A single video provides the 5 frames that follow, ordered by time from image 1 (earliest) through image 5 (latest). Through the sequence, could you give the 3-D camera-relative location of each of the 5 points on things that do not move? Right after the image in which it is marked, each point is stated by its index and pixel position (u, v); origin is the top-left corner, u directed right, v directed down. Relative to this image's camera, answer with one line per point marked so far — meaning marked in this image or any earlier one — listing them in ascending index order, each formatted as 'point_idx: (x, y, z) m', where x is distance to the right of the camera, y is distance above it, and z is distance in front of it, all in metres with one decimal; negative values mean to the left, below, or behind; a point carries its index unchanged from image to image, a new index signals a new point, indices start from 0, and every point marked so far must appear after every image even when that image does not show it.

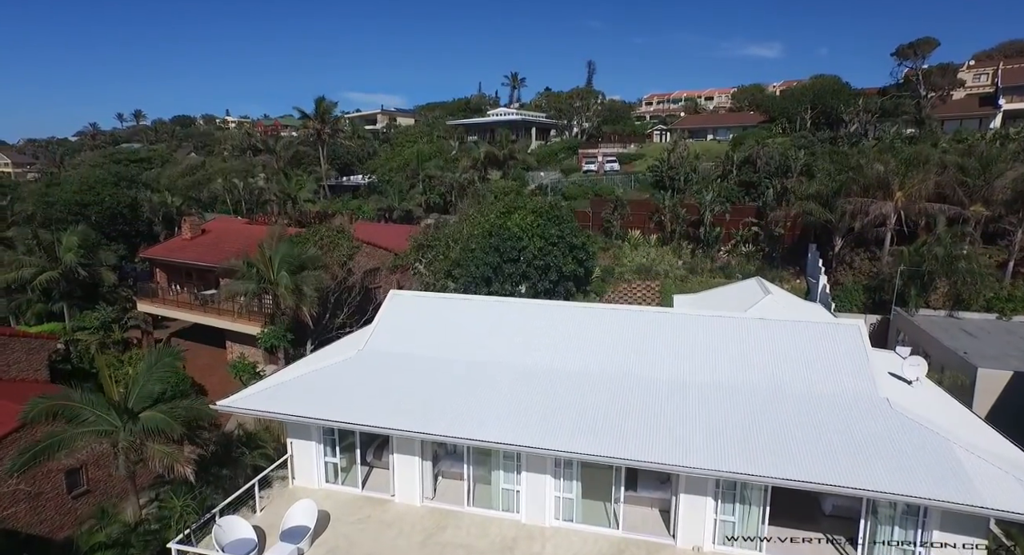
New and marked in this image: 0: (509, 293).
0: (0.0, -0.5, +17.8) m
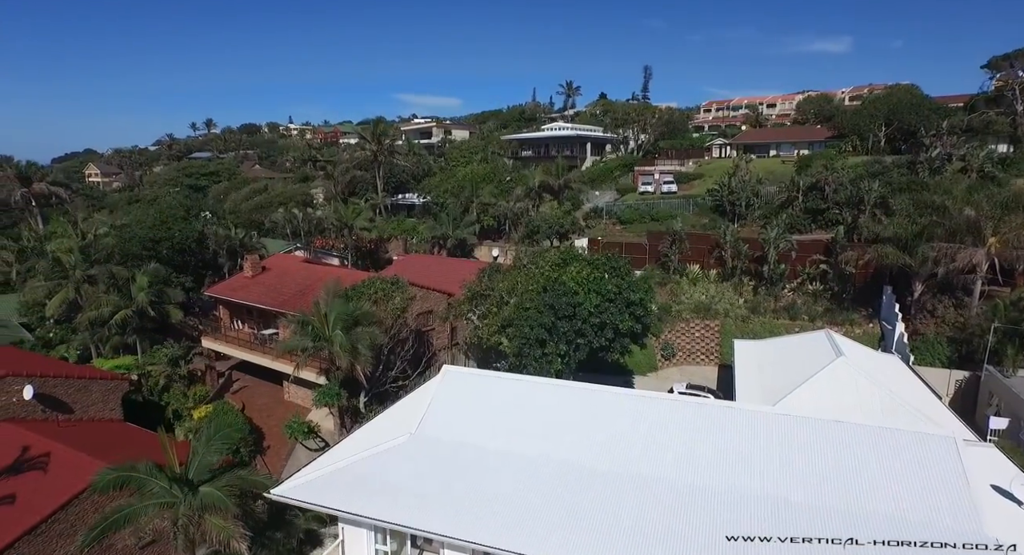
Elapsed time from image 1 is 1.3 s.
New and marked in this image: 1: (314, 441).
0: (+1.6, -2.2, +17.3) m
1: (-6.3, -5.3, +18.7) m
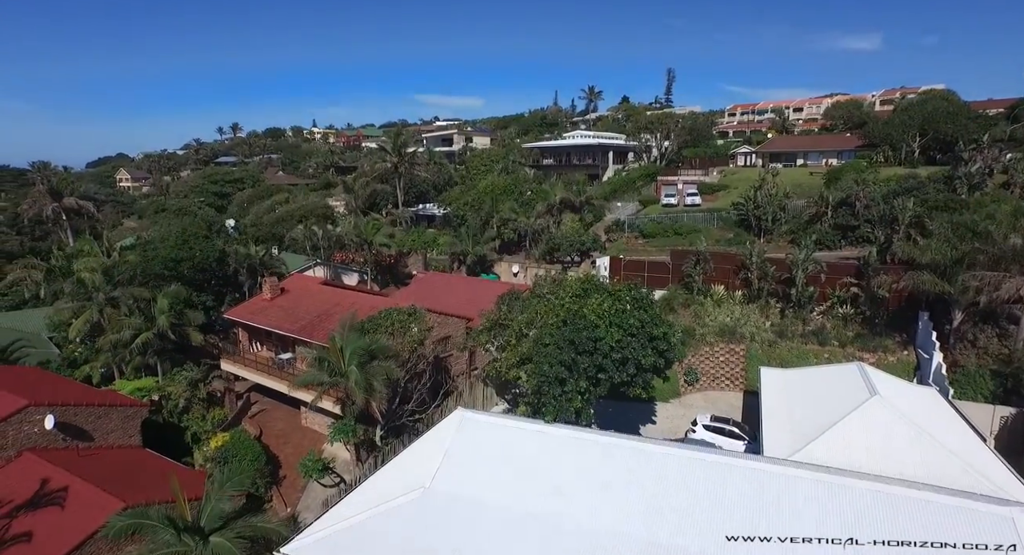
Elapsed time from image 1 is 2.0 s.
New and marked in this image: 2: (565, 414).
0: (+2.1, -3.2, +16.8) m
1: (-5.7, -6.3, +18.5) m
2: (+1.5, -3.8, +16.6) m
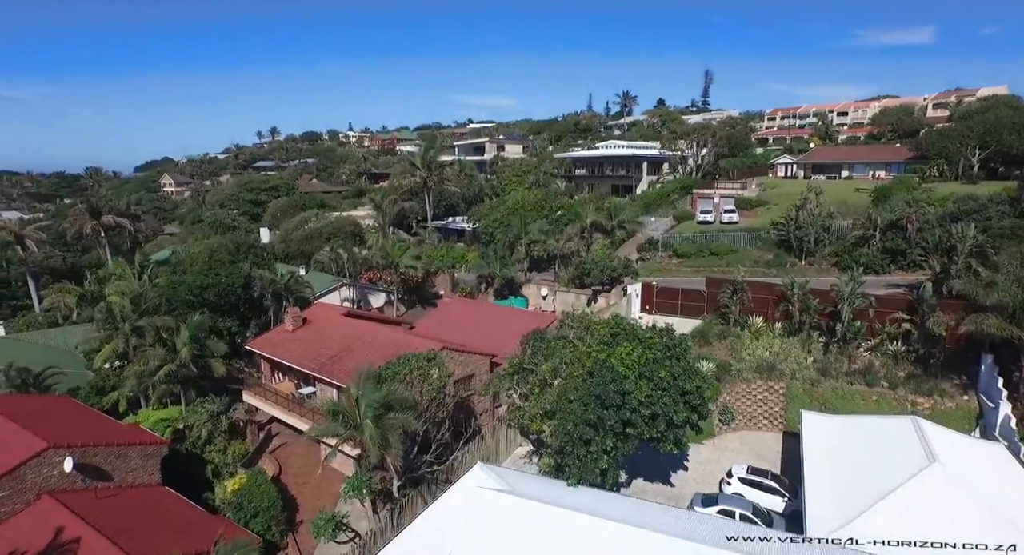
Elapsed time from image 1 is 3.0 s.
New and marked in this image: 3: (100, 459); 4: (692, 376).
0: (+2.6, -4.6, +15.8) m
1: (-5.1, -7.6, +18.0) m
2: (+2.1, -5.2, +15.6) m
3: (-13.2, -5.8, +18.9) m
4: (+5.2, -2.8, +17.2) m
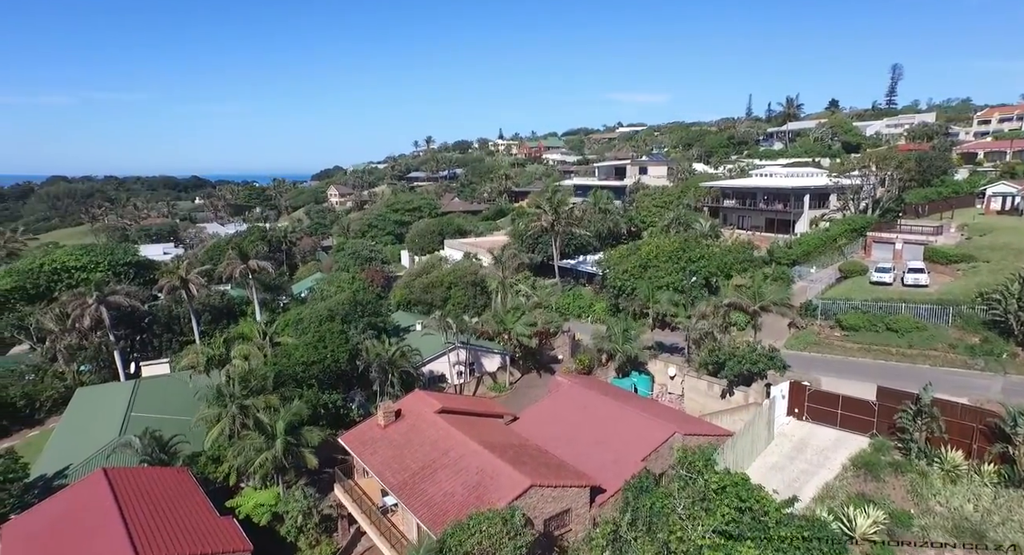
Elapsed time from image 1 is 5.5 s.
0: (+4.2, -8.6, +11.9) m
1: (-2.9, -11.4, +15.9) m
2: (+3.5, -9.2, +11.8) m
3: (-10.4, -9.3, +18.8) m
4: (+7.1, -6.9, +12.5) m
